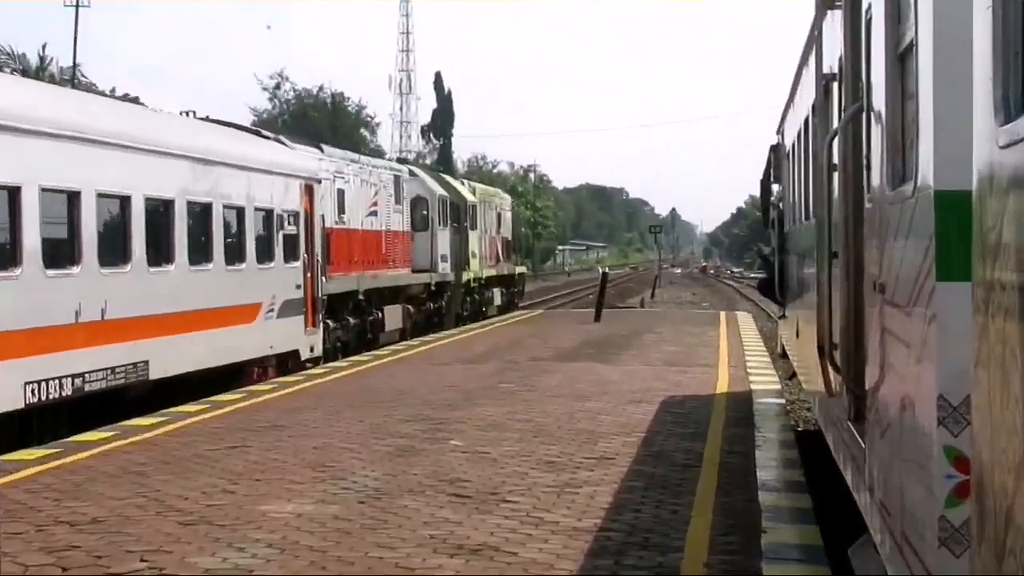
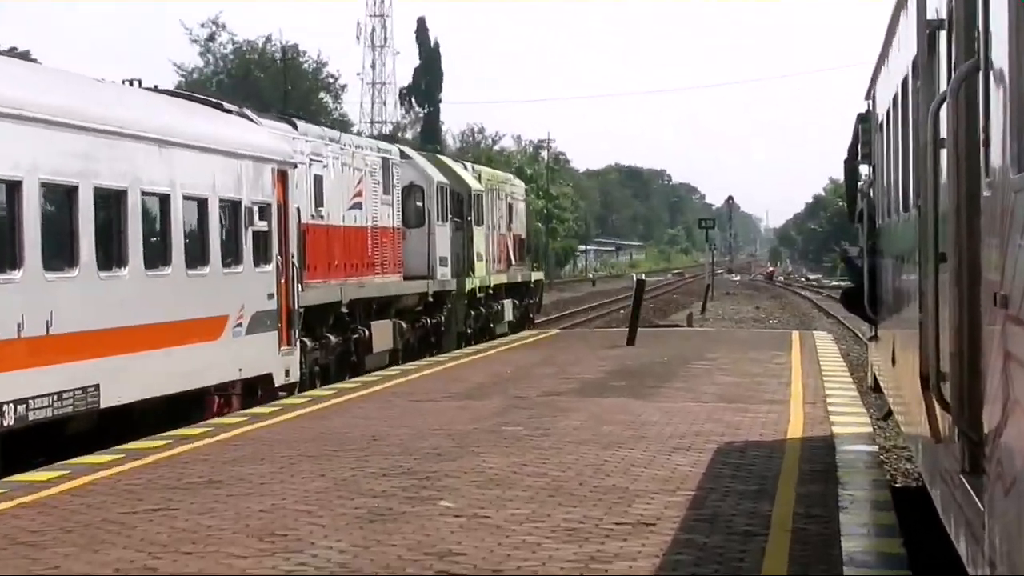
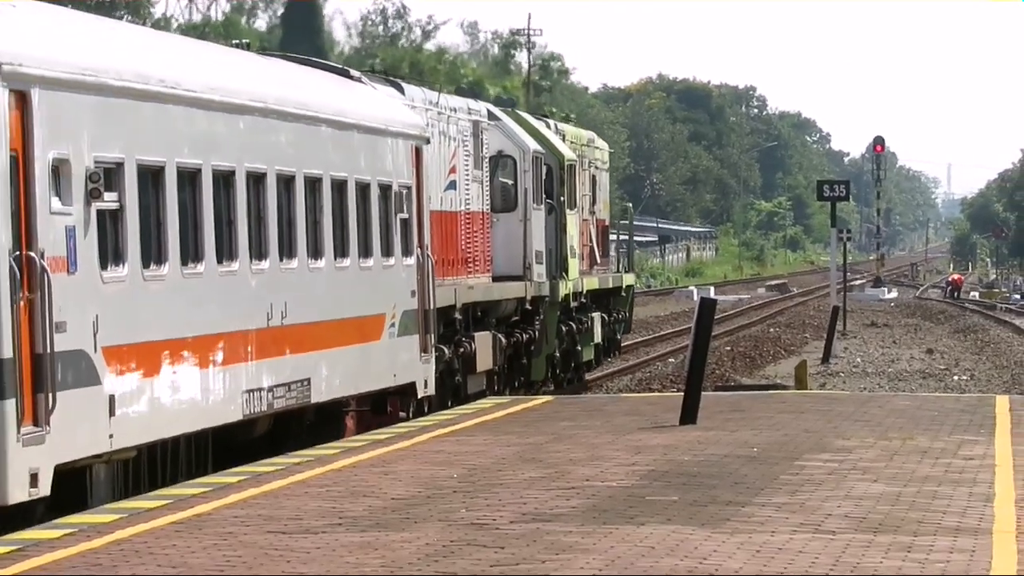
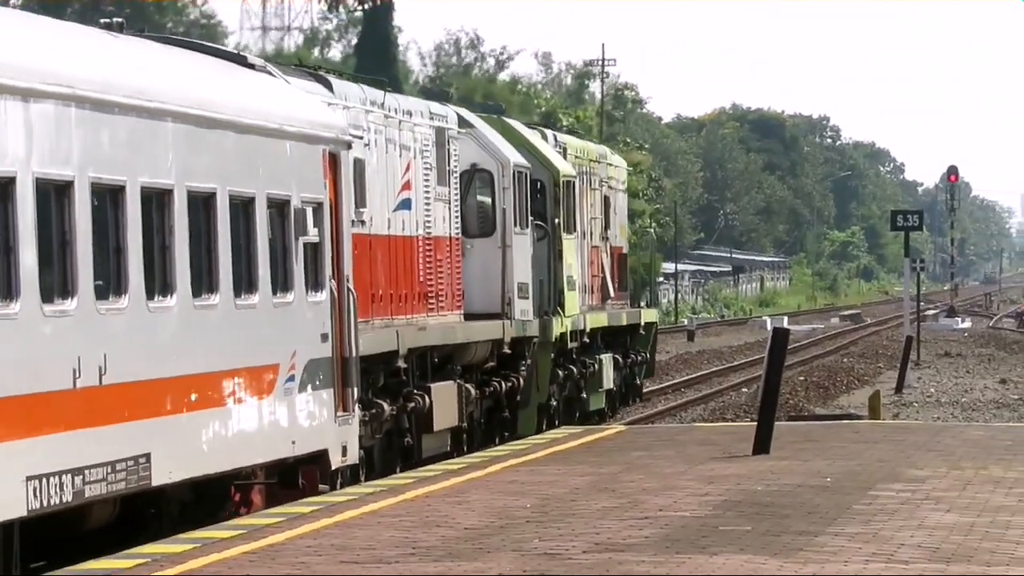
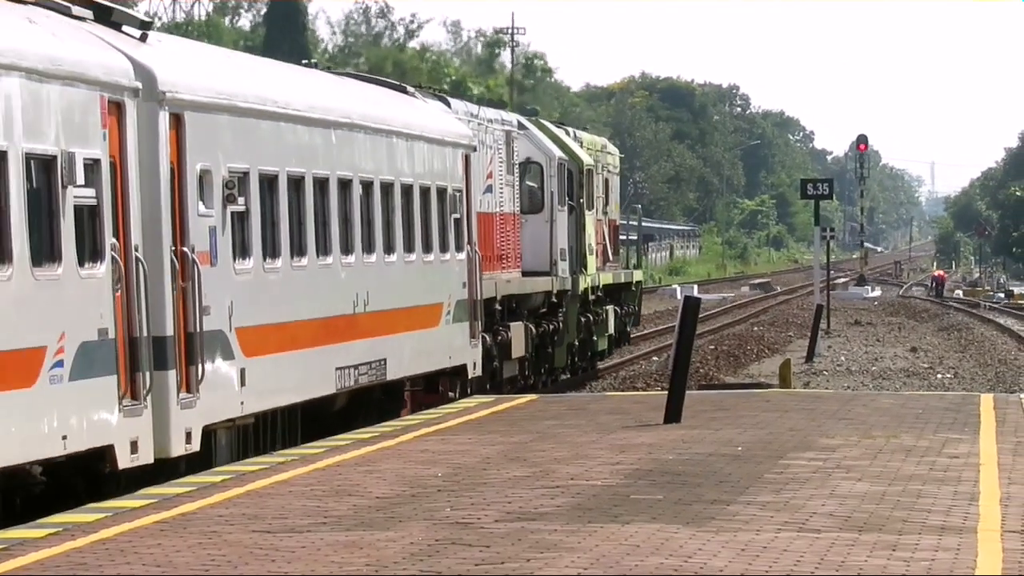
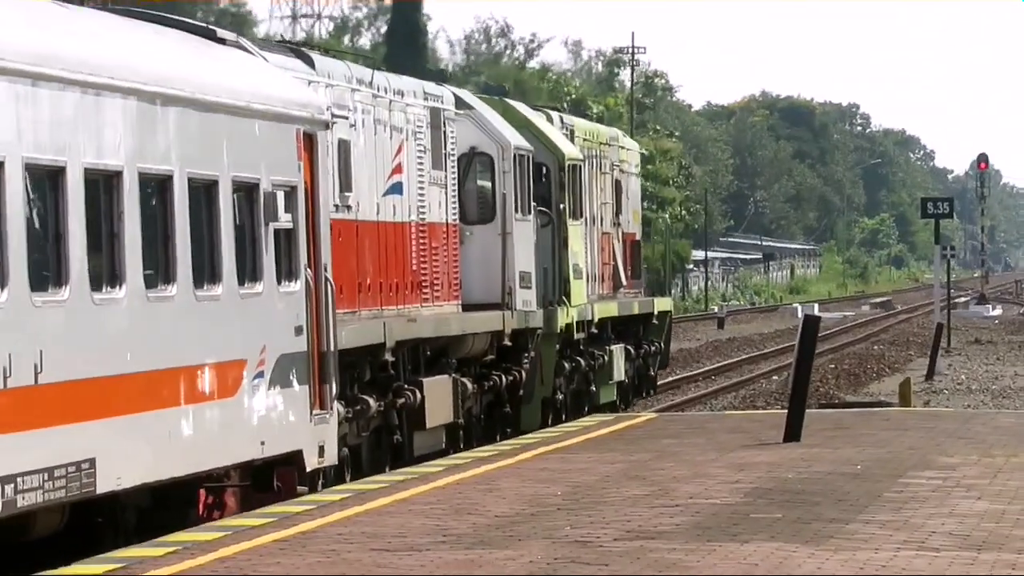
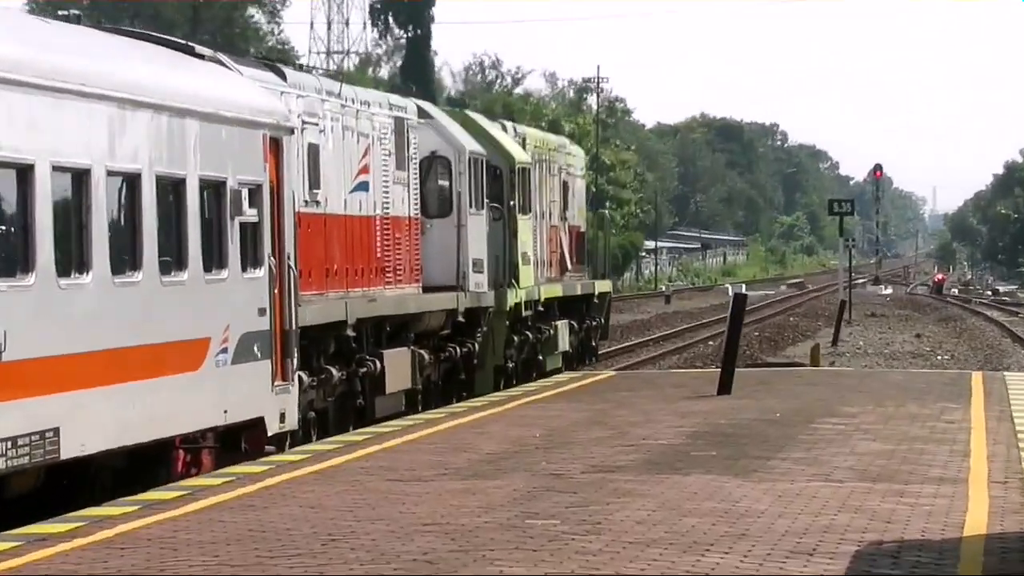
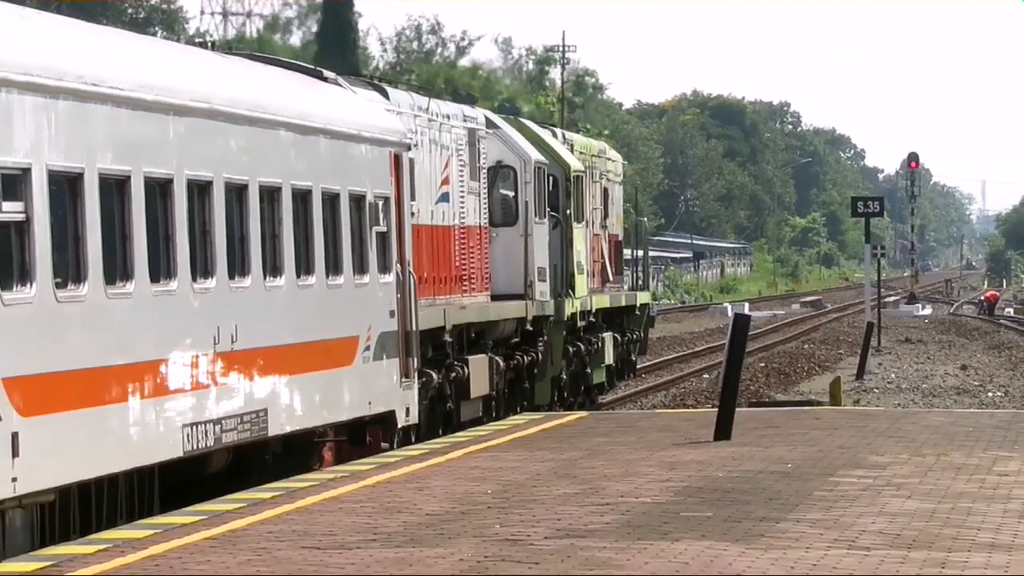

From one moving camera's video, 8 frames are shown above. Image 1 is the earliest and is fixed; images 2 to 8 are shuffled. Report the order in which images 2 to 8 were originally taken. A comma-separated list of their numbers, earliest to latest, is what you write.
2, 7, 6, 4, 8, 3, 5
